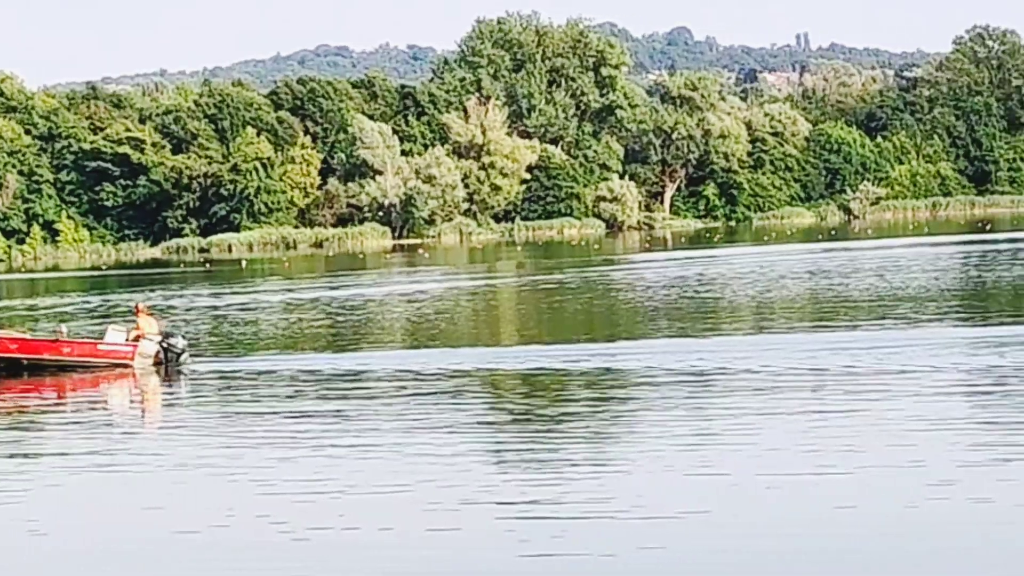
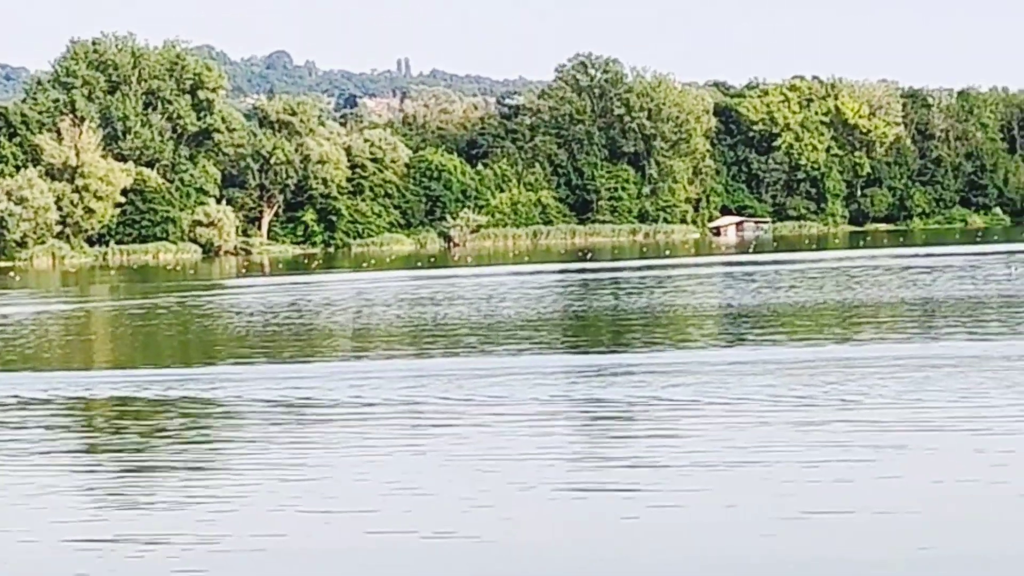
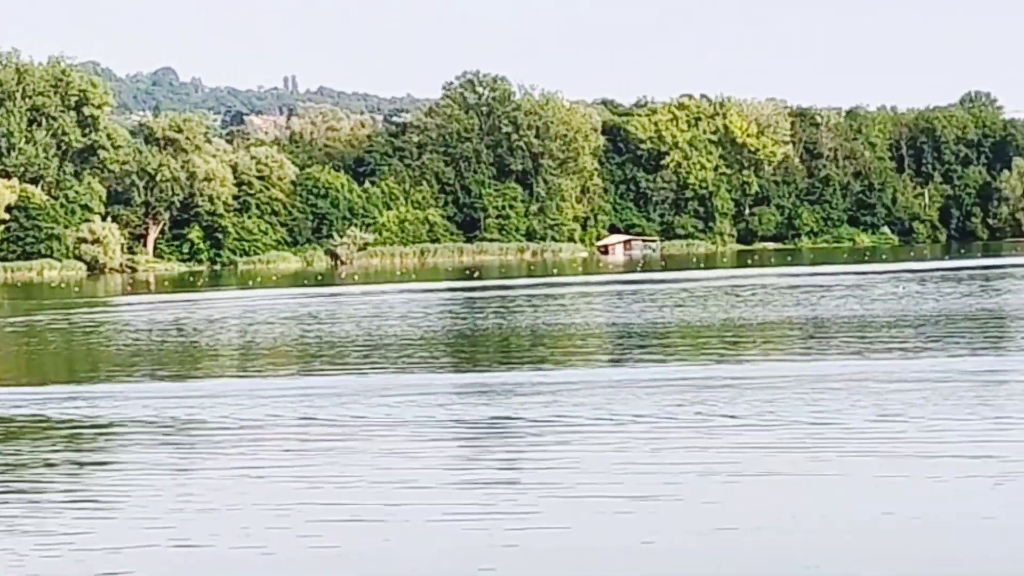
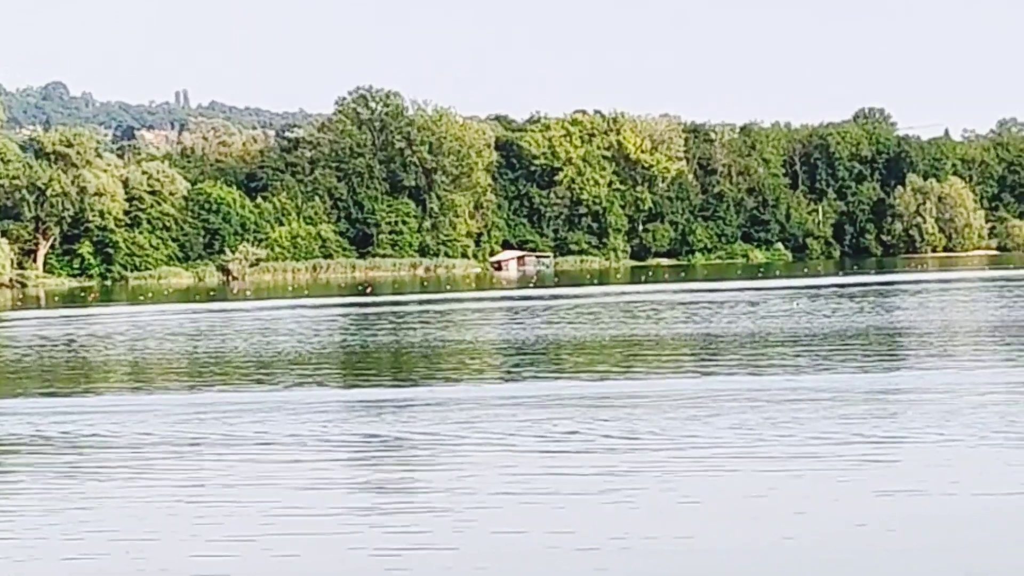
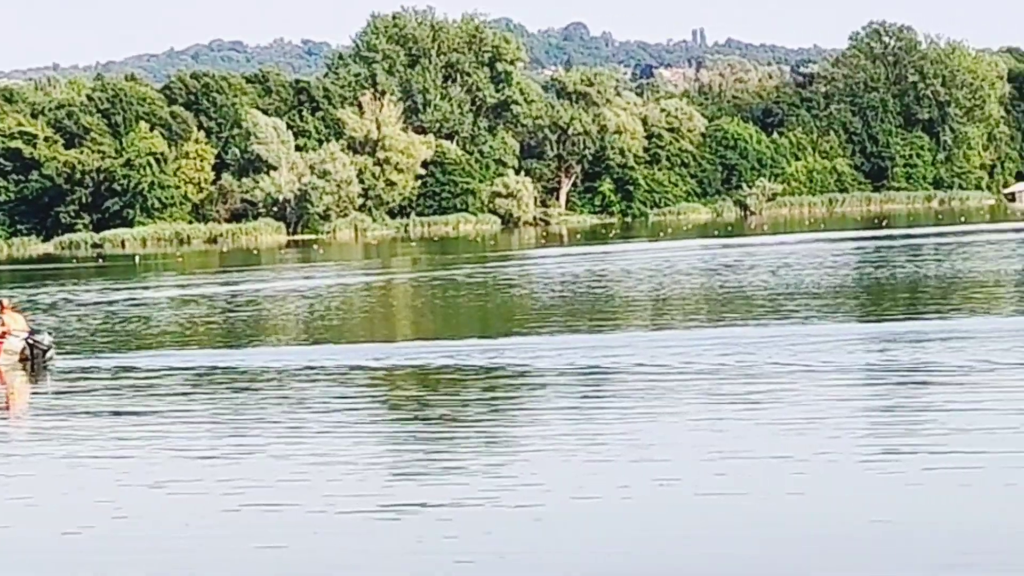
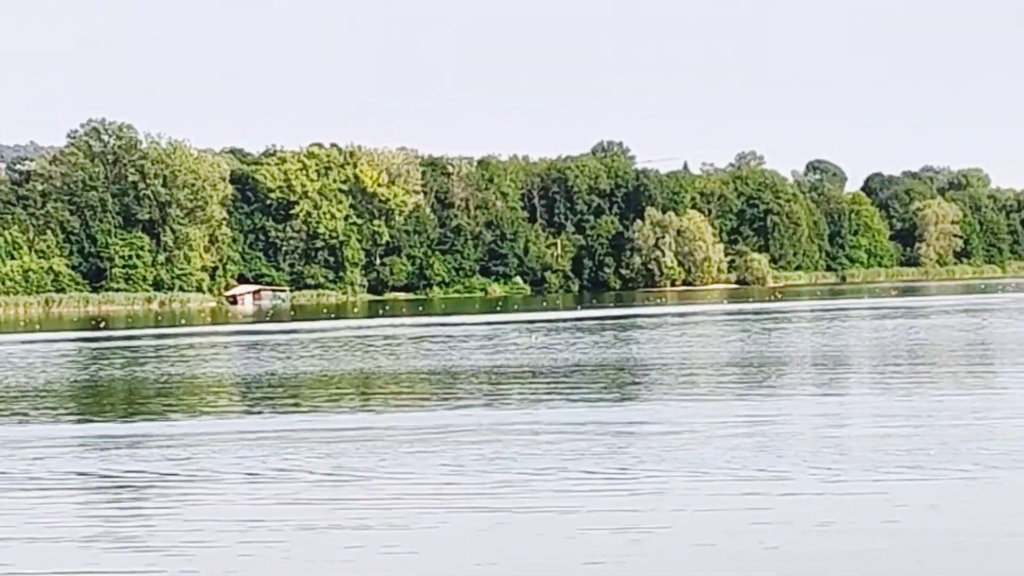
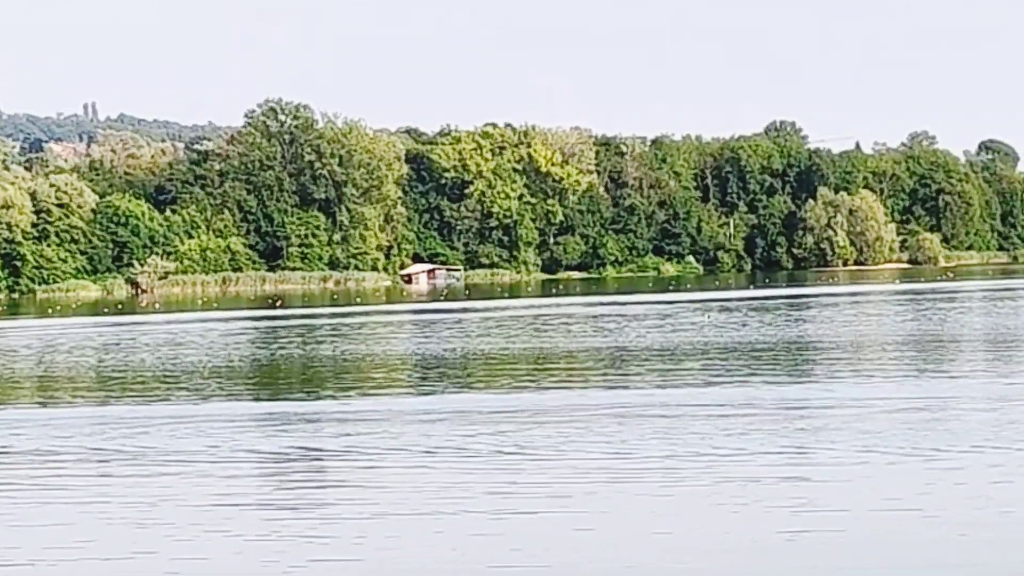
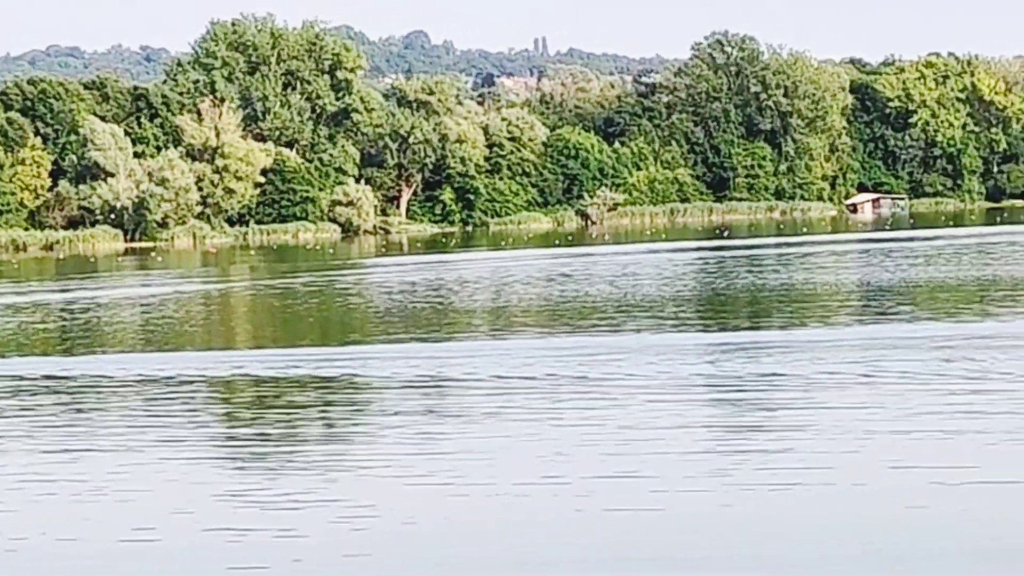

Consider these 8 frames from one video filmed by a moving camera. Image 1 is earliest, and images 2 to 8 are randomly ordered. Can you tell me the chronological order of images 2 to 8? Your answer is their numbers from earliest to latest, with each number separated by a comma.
5, 8, 2, 3, 4, 7, 6
